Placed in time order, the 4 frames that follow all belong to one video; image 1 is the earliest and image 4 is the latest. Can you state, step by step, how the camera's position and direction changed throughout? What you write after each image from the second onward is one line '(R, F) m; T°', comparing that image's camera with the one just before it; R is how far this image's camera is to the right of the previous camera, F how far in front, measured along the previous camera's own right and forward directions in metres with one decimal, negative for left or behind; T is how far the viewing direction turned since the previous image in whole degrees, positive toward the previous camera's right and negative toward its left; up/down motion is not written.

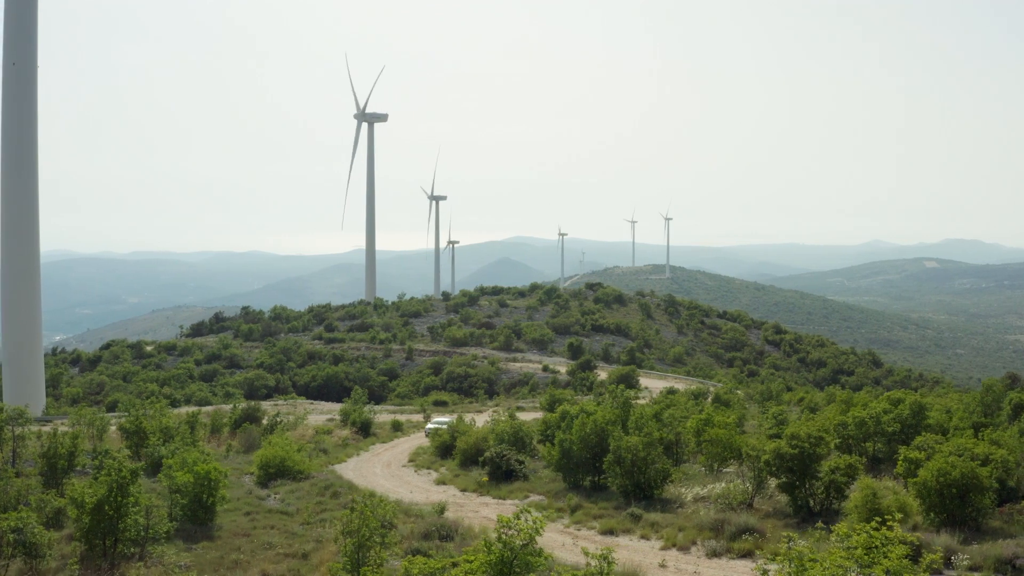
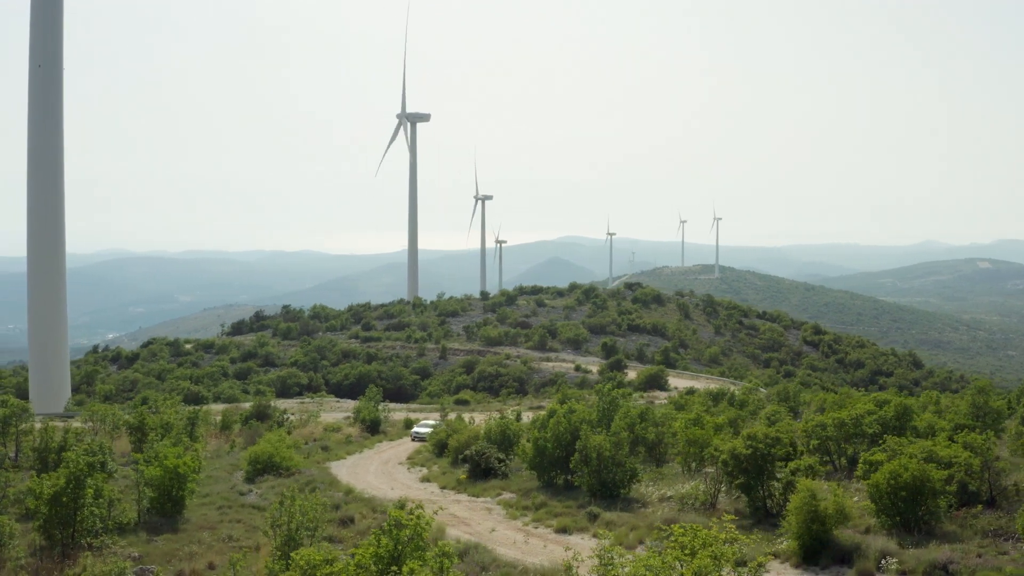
(+1.8, -0.1) m; -3°
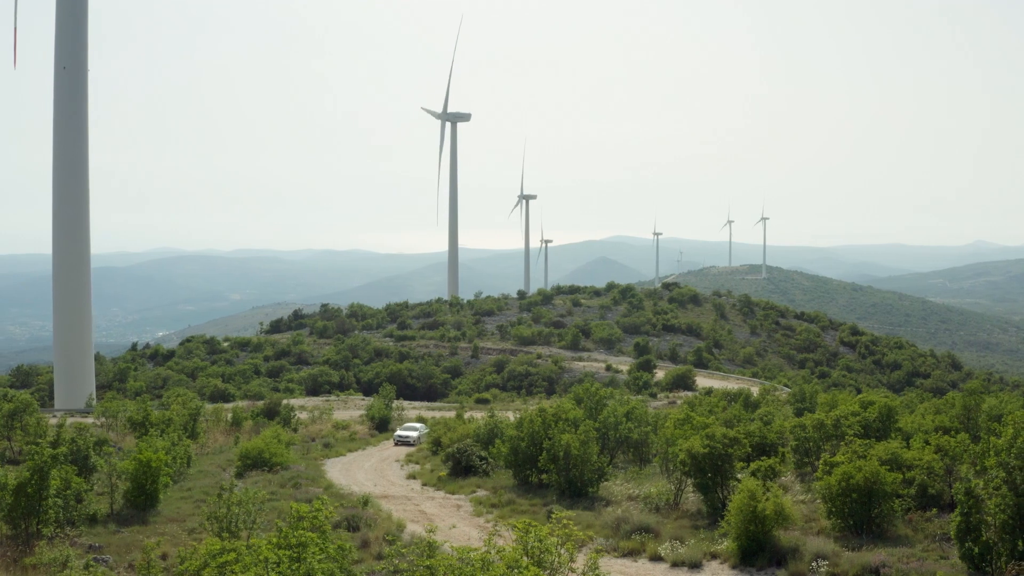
(+1.7, -0.1) m; -2°
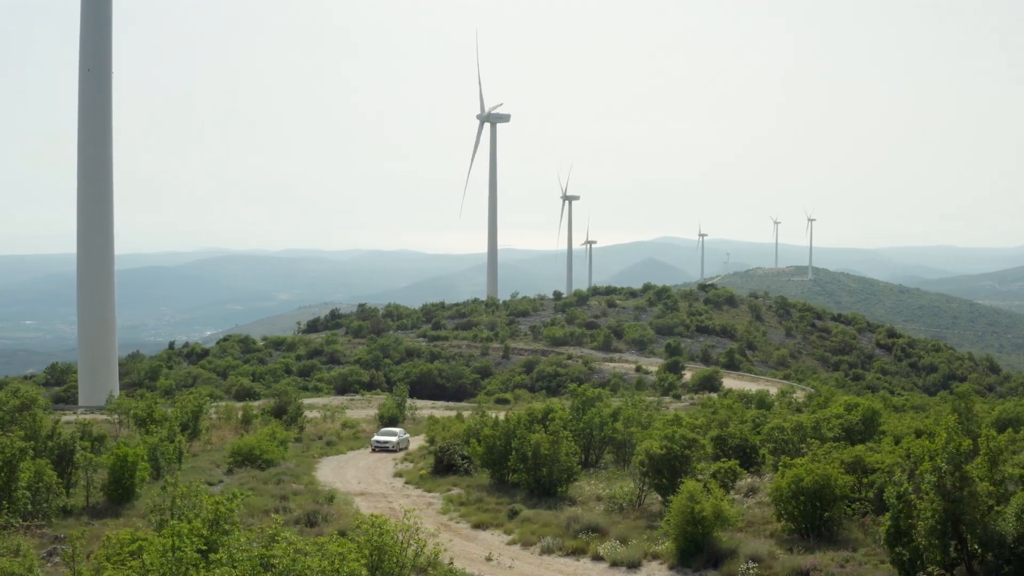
(+1.7, -0.1) m; -2°
